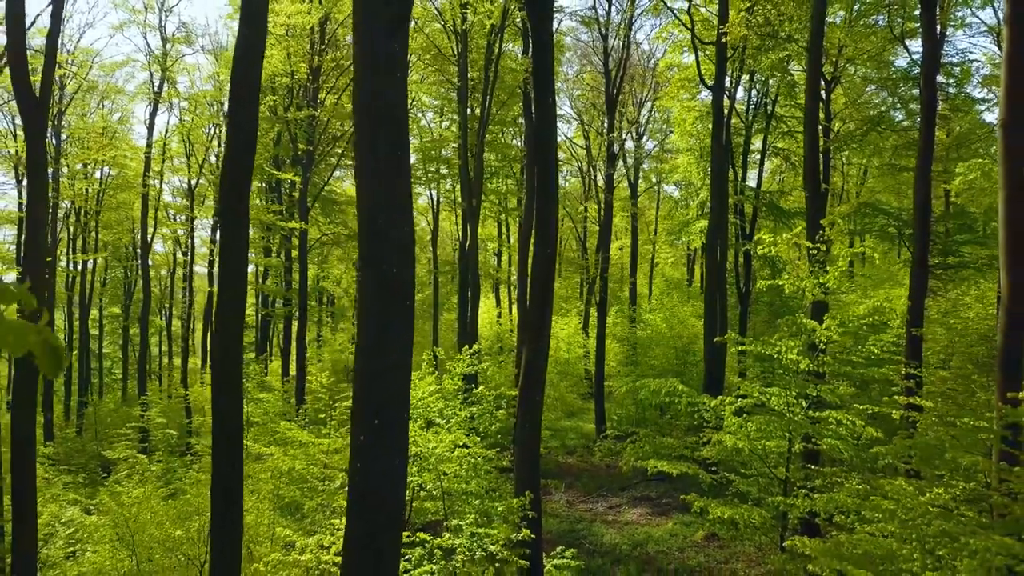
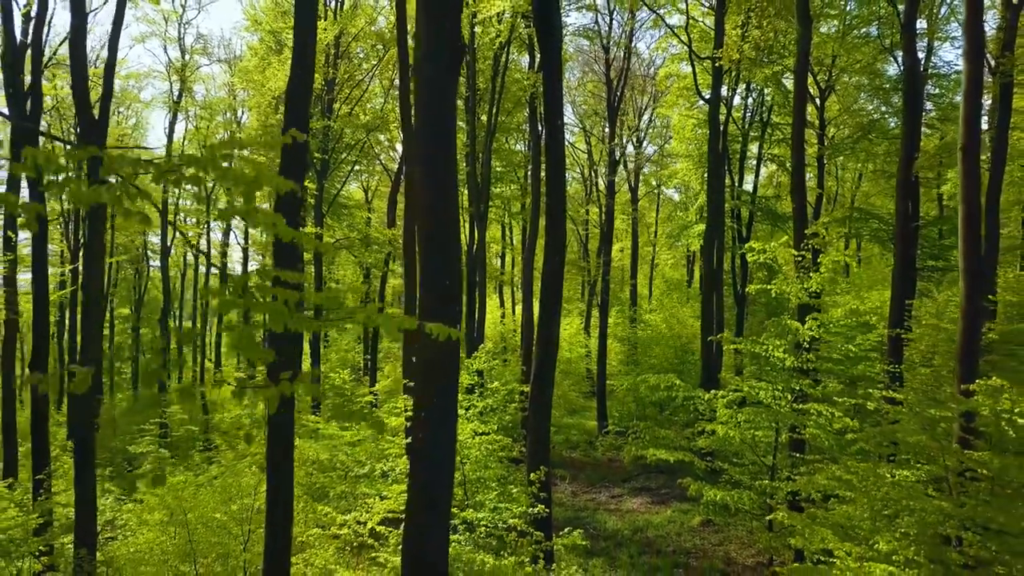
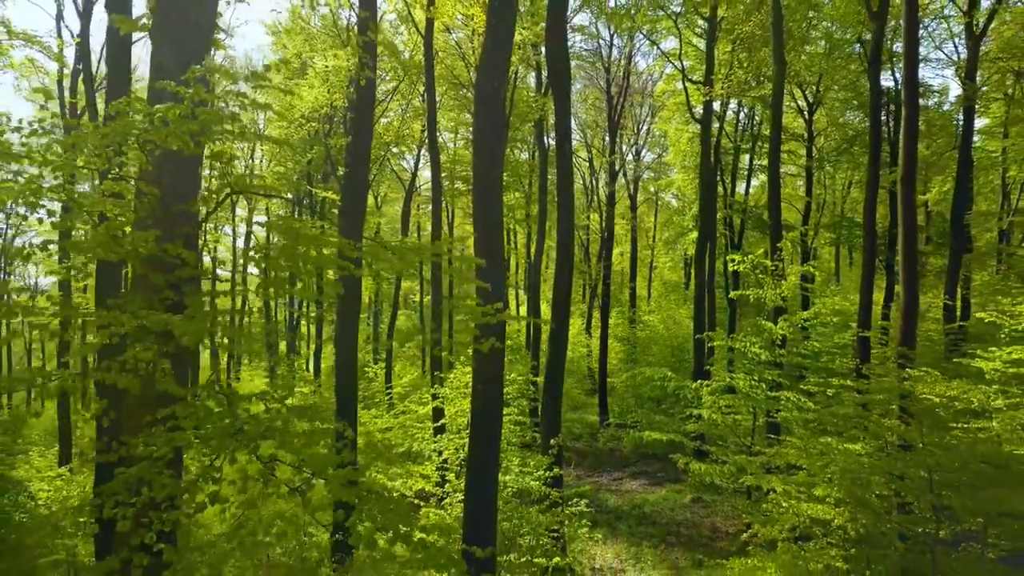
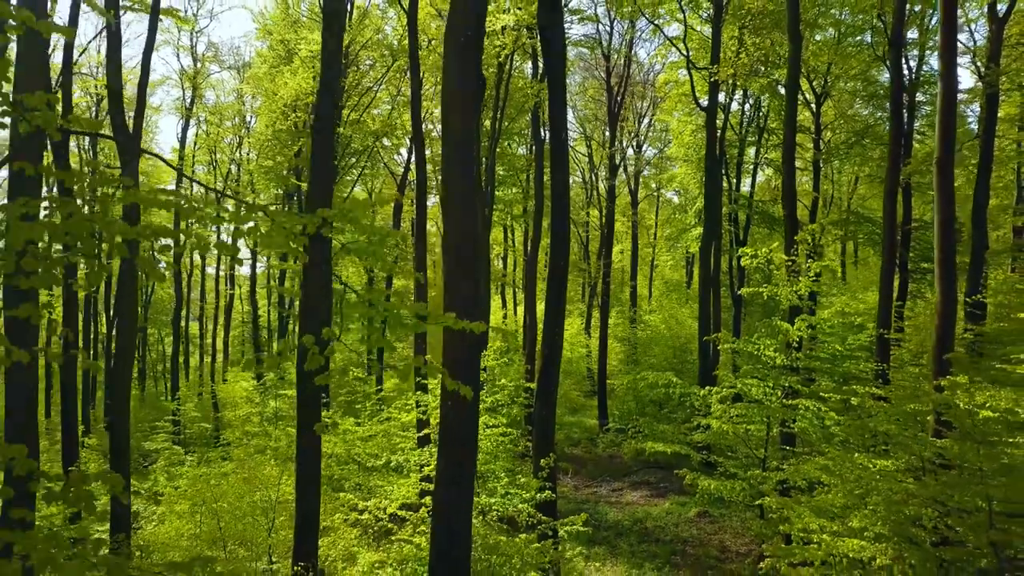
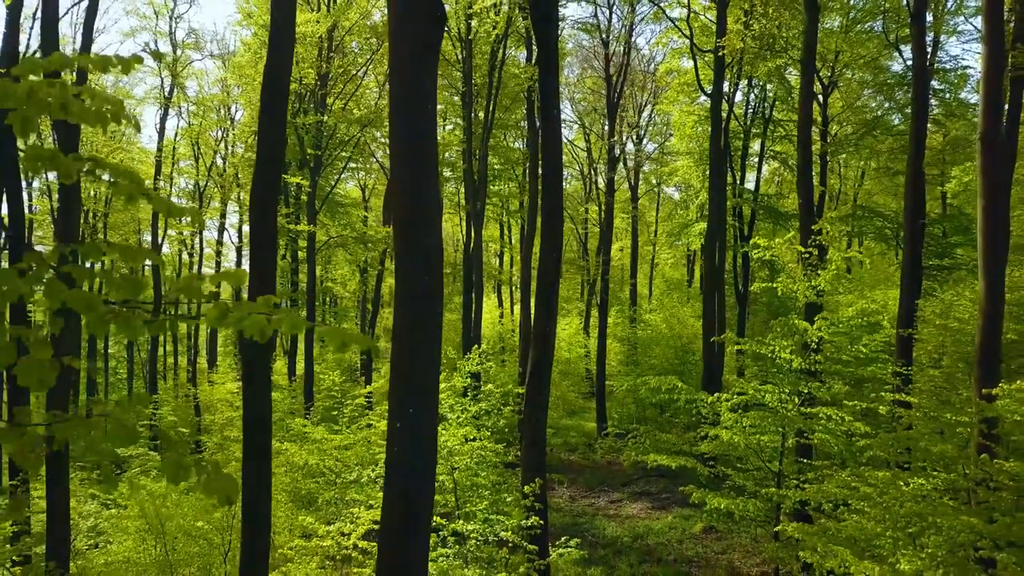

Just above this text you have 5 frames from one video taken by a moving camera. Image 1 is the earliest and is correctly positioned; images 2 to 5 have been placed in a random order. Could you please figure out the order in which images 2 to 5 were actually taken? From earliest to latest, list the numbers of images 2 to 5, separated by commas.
5, 2, 4, 3
